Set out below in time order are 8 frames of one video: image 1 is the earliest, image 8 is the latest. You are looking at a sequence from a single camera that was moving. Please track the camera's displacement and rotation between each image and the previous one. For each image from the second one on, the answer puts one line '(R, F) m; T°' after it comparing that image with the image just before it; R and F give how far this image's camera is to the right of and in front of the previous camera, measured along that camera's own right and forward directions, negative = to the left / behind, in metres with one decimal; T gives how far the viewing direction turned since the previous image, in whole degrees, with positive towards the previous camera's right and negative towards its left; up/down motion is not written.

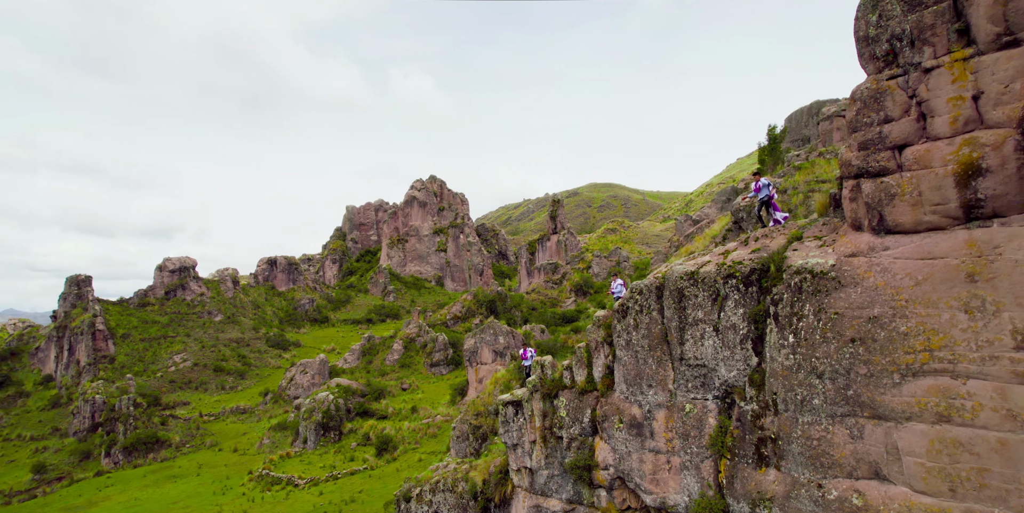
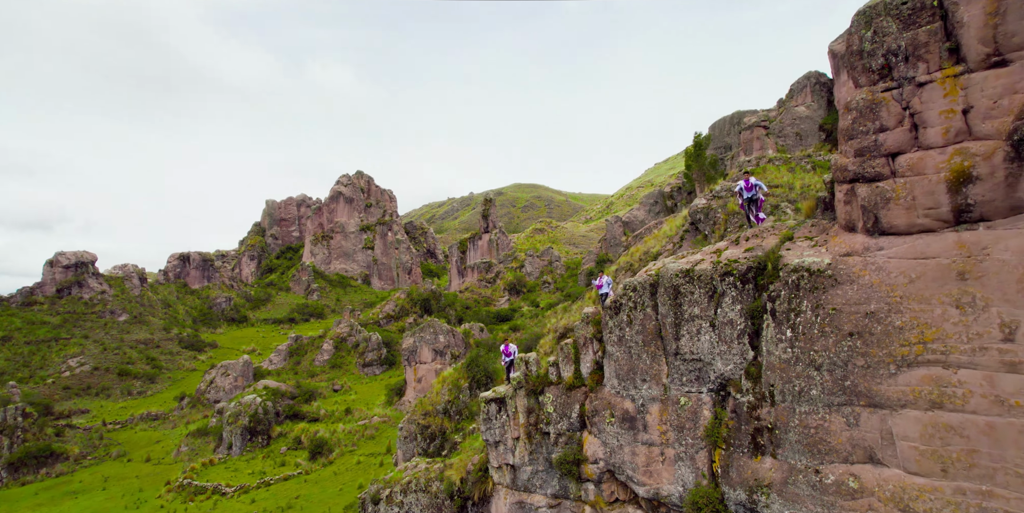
(-1.4, +0.1) m; +7°
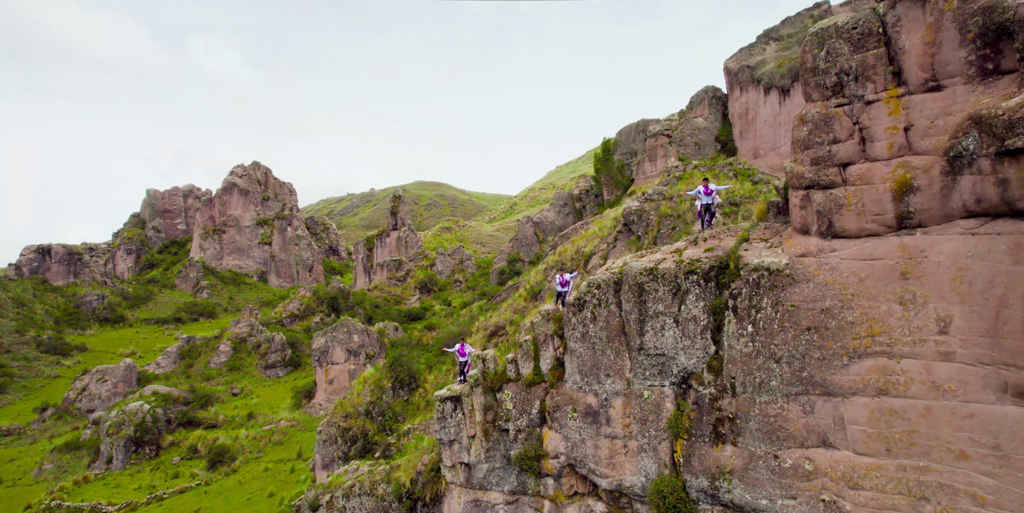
(-1.3, +0.1) m; +9°
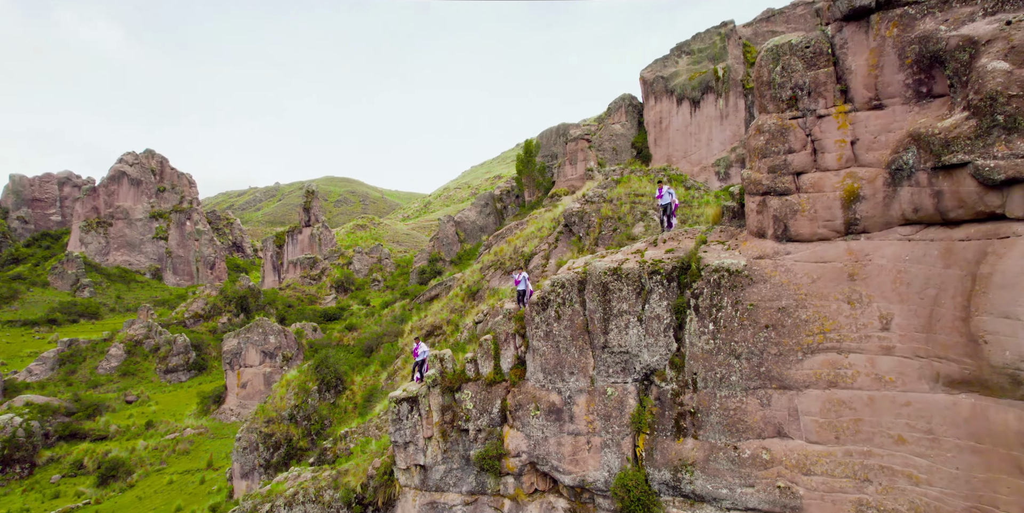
(-1.1, +0.1) m; +8°
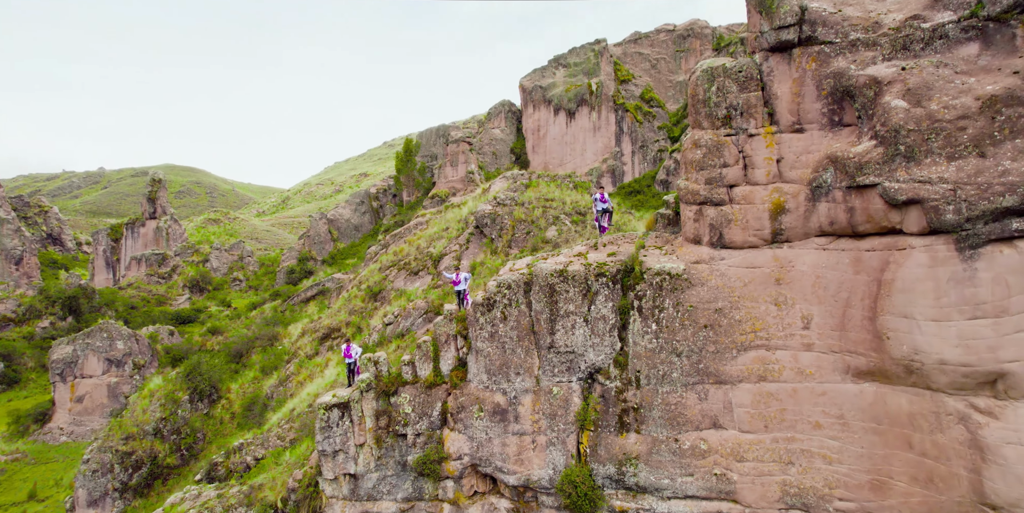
(-1.7, +0.2) m; +13°
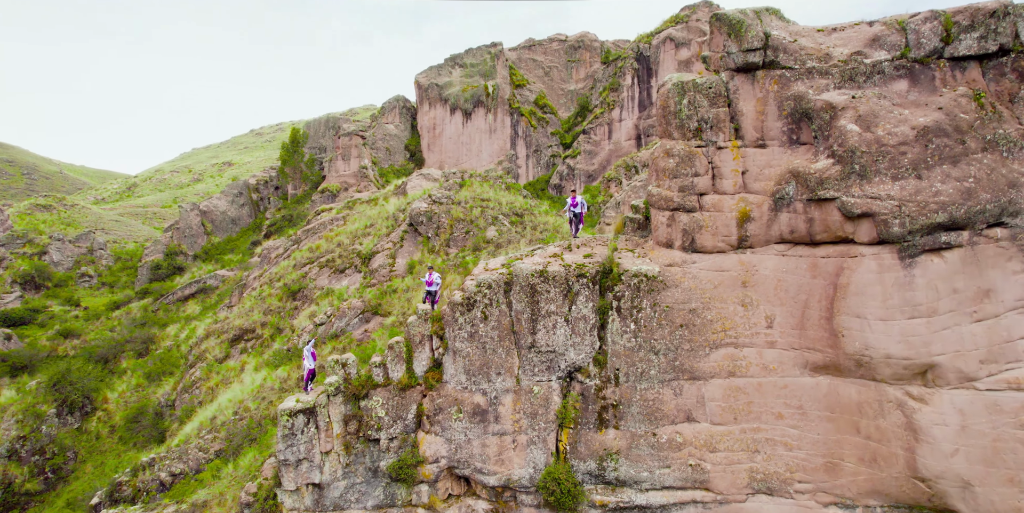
(-2.2, +0.3) m; +12°
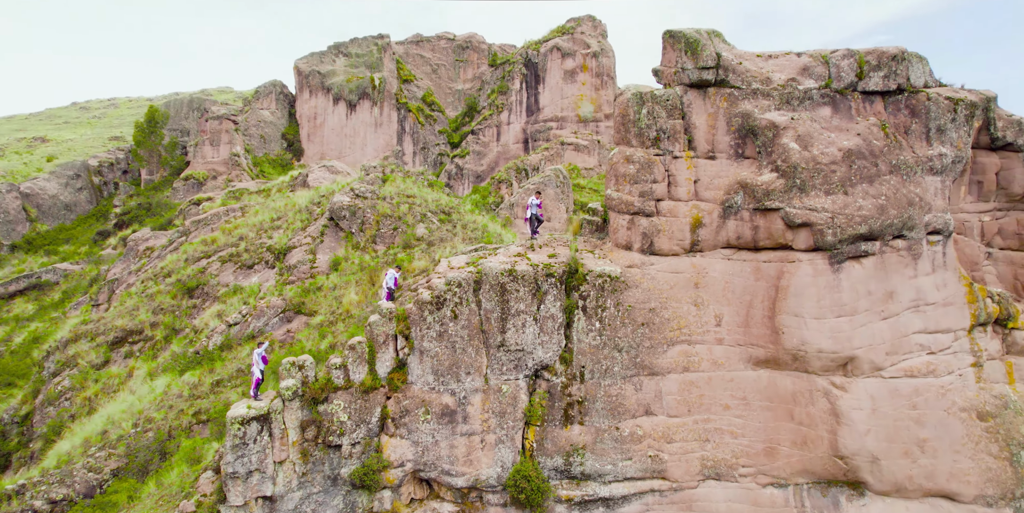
(-2.1, +0.3) m; +13°
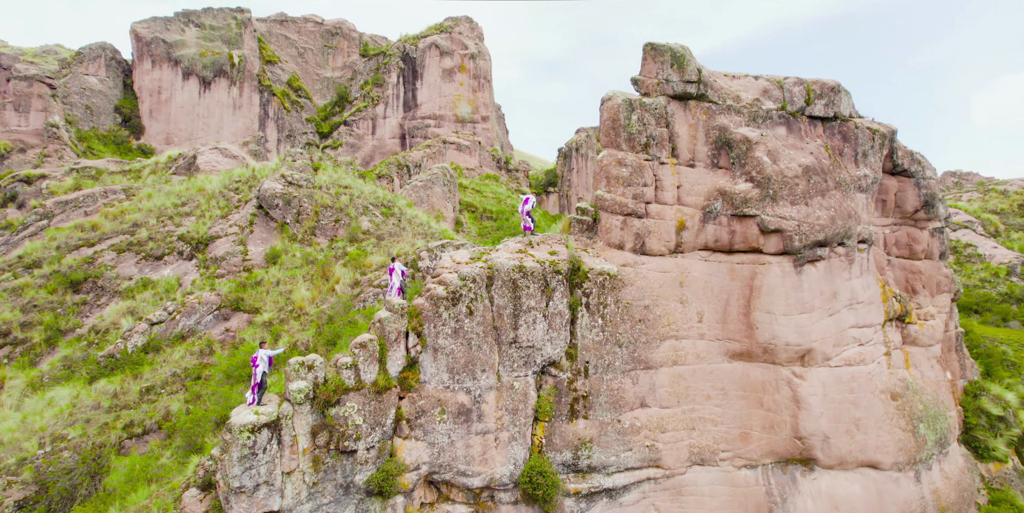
(-3.4, +0.6) m; +15°
